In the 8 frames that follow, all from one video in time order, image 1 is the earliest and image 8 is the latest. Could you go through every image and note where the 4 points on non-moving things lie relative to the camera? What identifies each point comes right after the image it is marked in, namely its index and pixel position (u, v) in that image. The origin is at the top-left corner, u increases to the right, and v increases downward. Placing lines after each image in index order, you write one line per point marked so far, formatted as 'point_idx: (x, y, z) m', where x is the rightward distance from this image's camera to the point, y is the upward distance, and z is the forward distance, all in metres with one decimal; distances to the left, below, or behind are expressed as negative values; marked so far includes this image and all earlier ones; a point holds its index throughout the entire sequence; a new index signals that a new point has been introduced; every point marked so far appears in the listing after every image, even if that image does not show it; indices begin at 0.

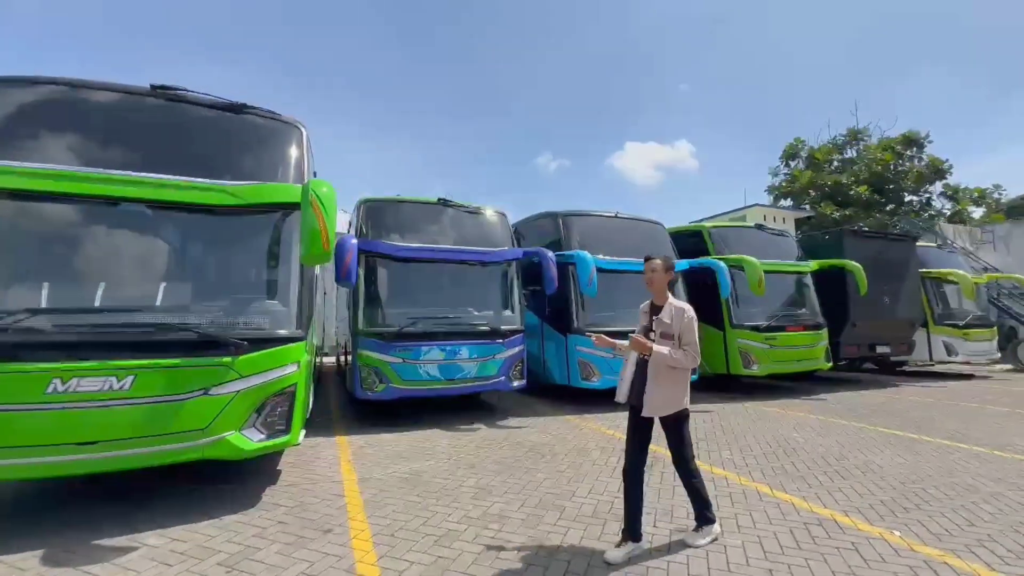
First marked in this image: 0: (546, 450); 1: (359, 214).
0: (+0.5, -2.3, +6.3) m
1: (-3.1, +1.5, +8.8) m
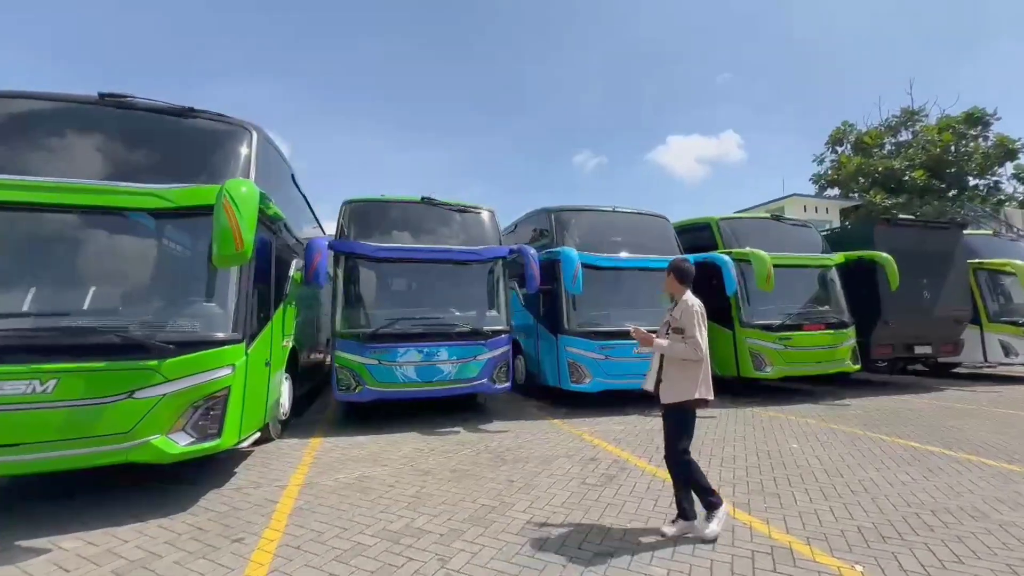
0: (0.0, -2.3, +6.0) m
1: (-3.4, +1.5, +8.8) m
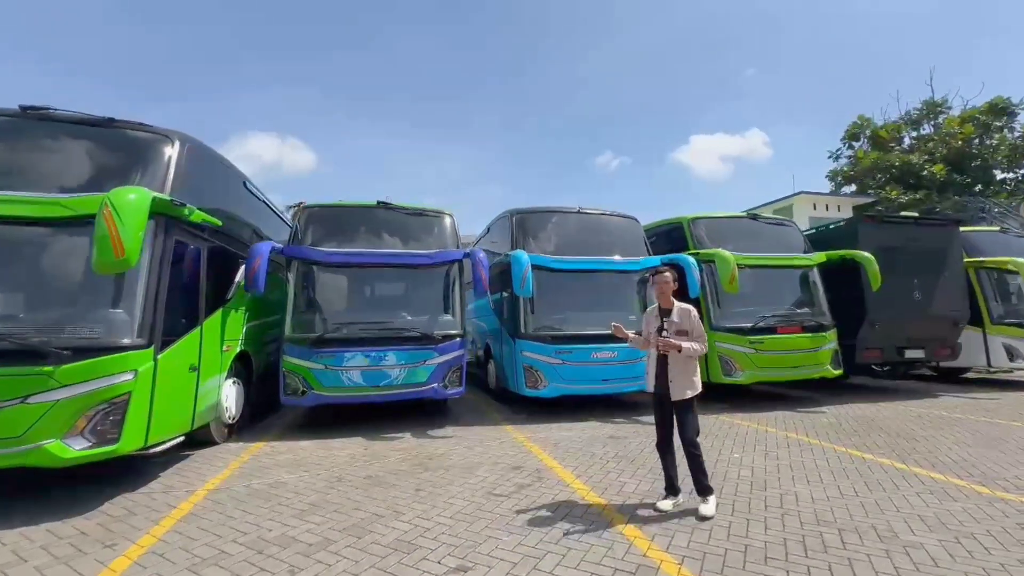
0: (-1.0, -2.3, +5.9) m
1: (-4.2, +1.4, +8.9) m
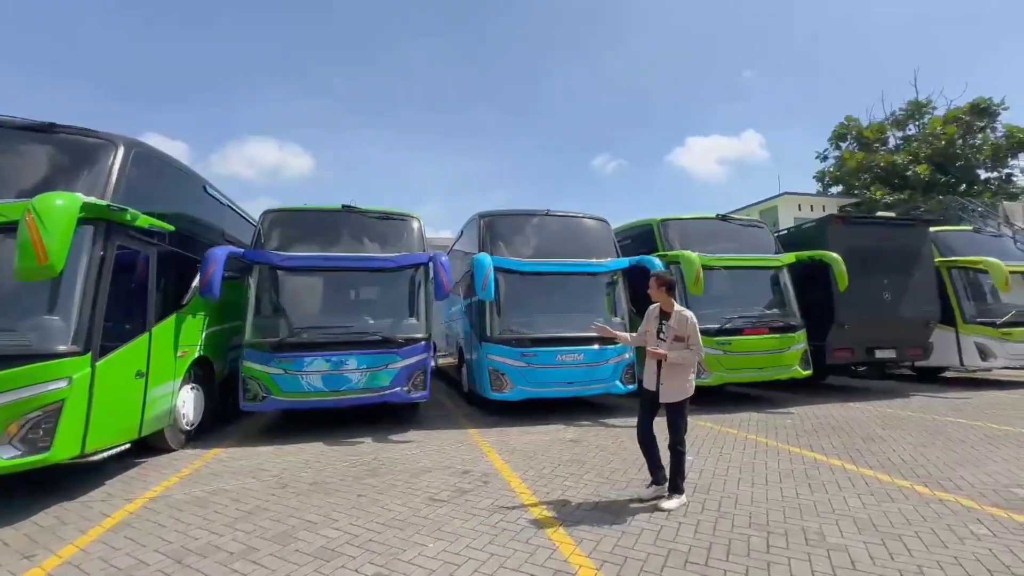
0: (-1.7, -2.4, +5.9) m
1: (-4.9, +1.3, +8.9) m
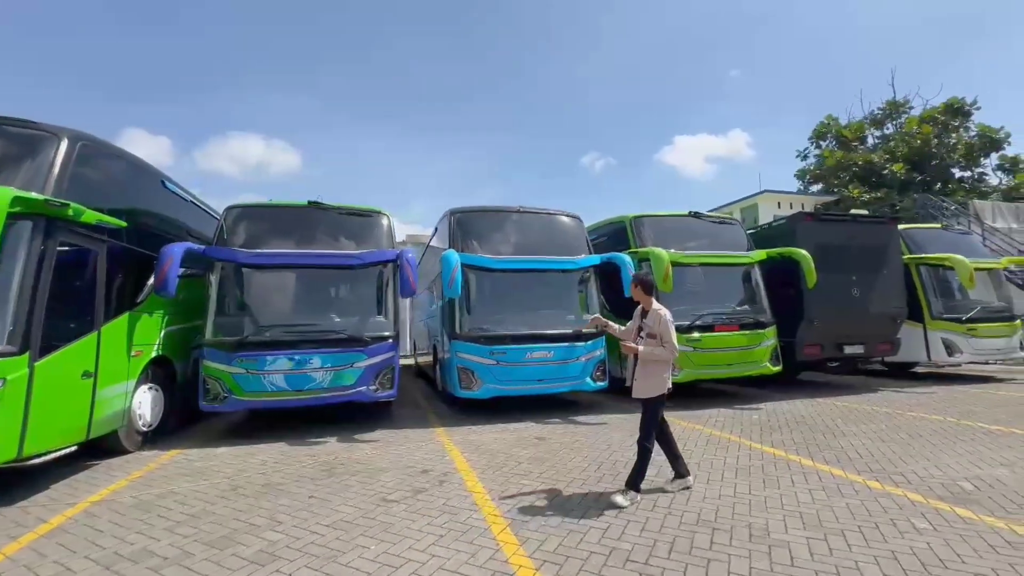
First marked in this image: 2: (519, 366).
0: (-2.2, -2.3, +5.8) m
1: (-5.5, +1.3, +8.7) m
2: (+0.1, -1.5, +8.6) m
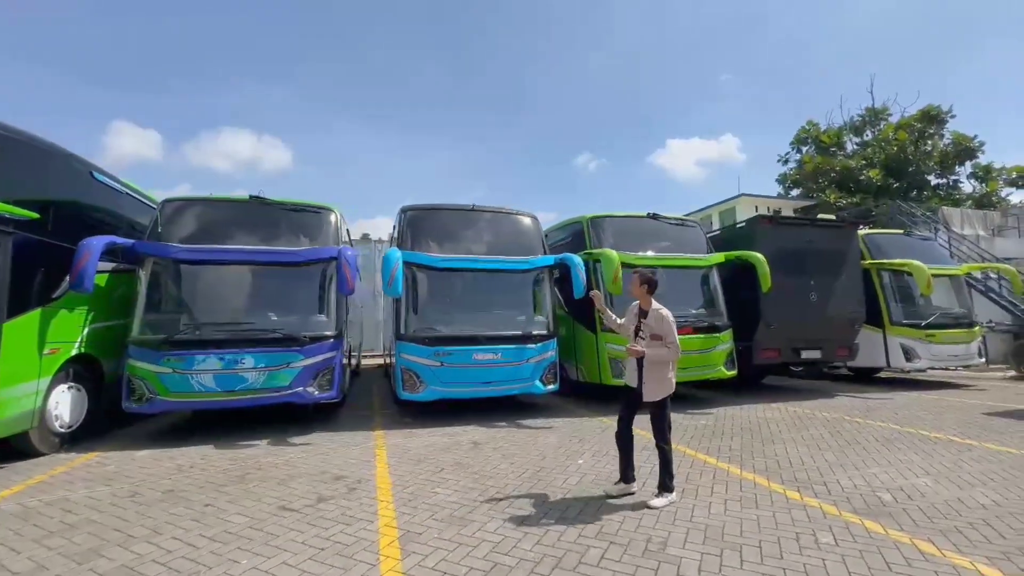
0: (-3.1, -2.3, +5.5) m
1: (-6.4, +1.4, +8.4) m
2: (-0.9, -1.5, +8.4) m
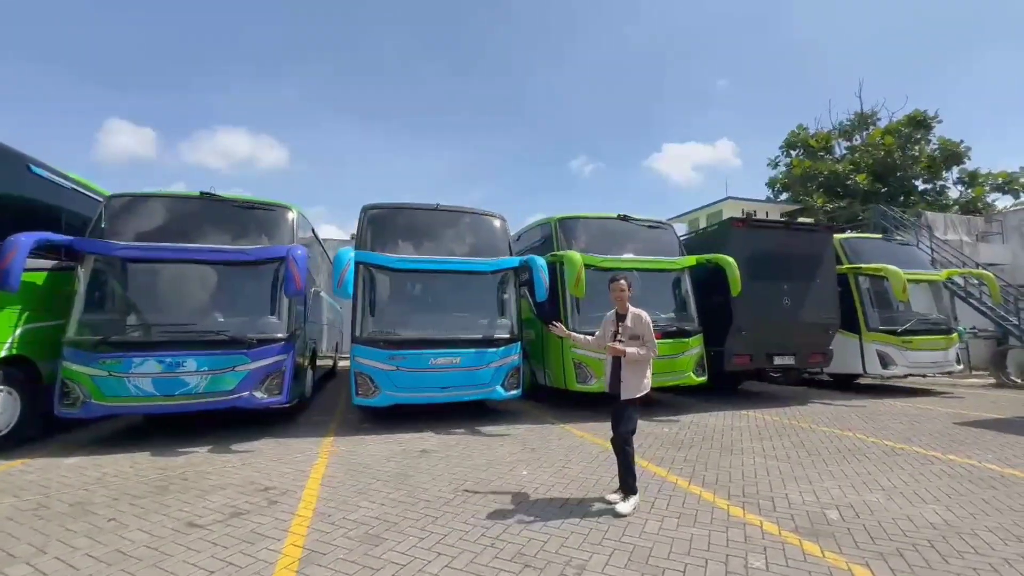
0: (-3.8, -2.3, +5.2) m
1: (-7.2, +1.4, +8.1) m
2: (-1.6, -1.5, +8.1) m
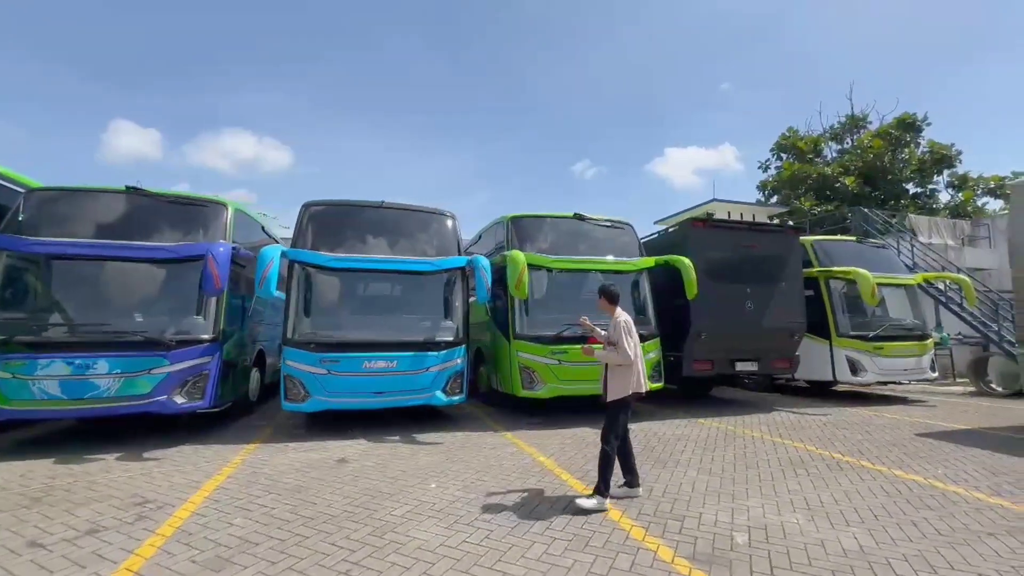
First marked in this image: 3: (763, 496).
0: (-4.9, -2.3, +4.8) m
1: (-8.2, +1.4, +7.7) m
2: (-2.7, -1.5, +7.7) m
3: (+2.7, -2.2, +4.9) m
